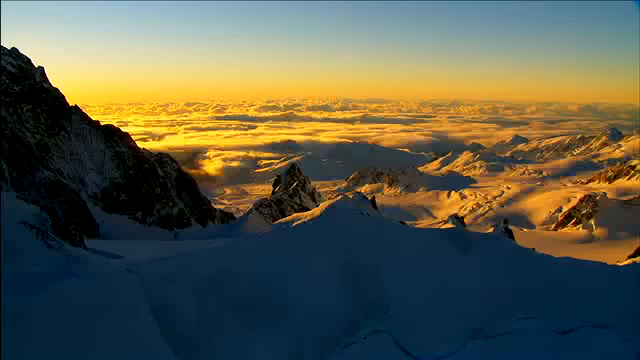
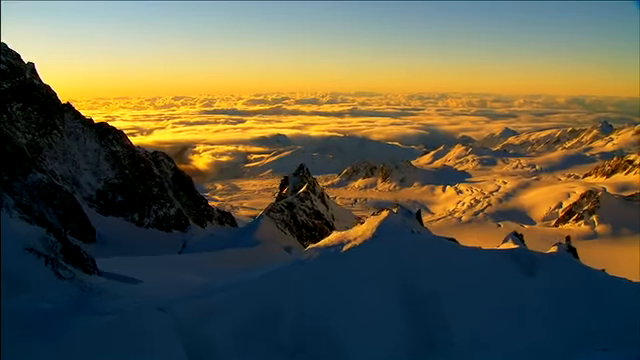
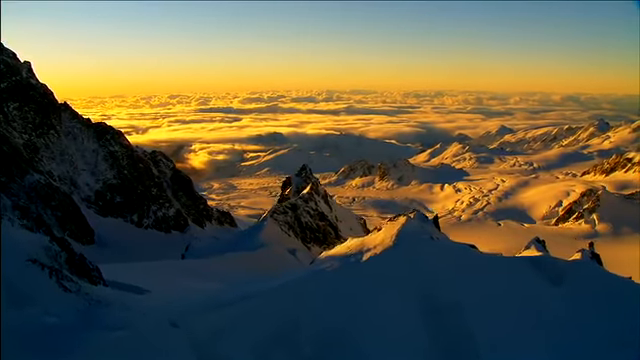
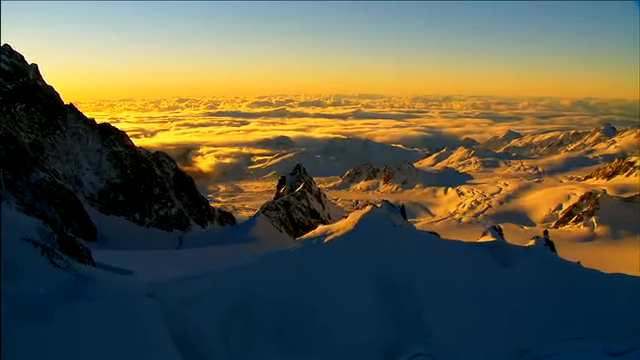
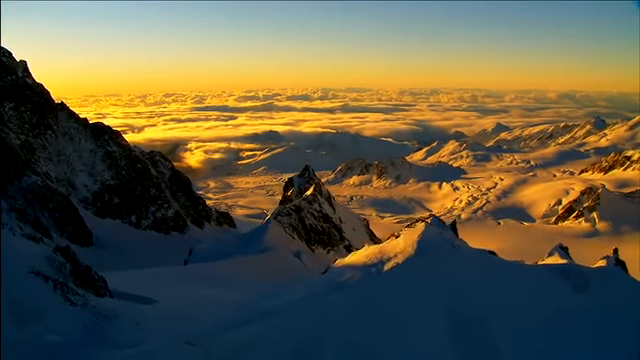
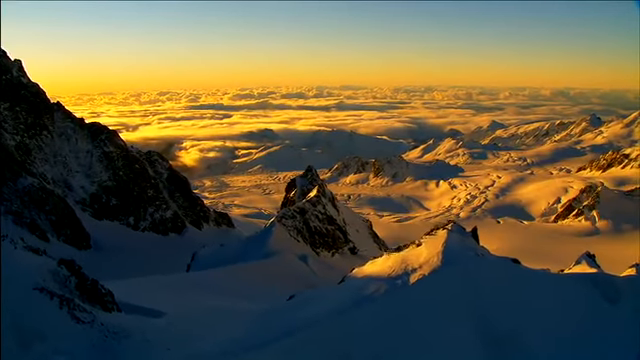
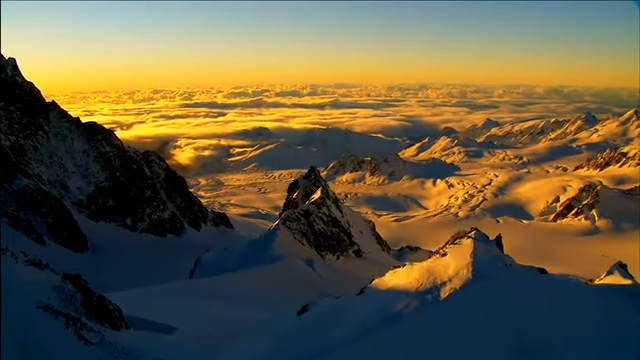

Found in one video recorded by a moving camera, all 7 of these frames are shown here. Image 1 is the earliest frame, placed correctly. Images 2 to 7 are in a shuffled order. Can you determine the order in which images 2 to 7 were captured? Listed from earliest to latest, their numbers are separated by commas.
4, 2, 3, 5, 6, 7
